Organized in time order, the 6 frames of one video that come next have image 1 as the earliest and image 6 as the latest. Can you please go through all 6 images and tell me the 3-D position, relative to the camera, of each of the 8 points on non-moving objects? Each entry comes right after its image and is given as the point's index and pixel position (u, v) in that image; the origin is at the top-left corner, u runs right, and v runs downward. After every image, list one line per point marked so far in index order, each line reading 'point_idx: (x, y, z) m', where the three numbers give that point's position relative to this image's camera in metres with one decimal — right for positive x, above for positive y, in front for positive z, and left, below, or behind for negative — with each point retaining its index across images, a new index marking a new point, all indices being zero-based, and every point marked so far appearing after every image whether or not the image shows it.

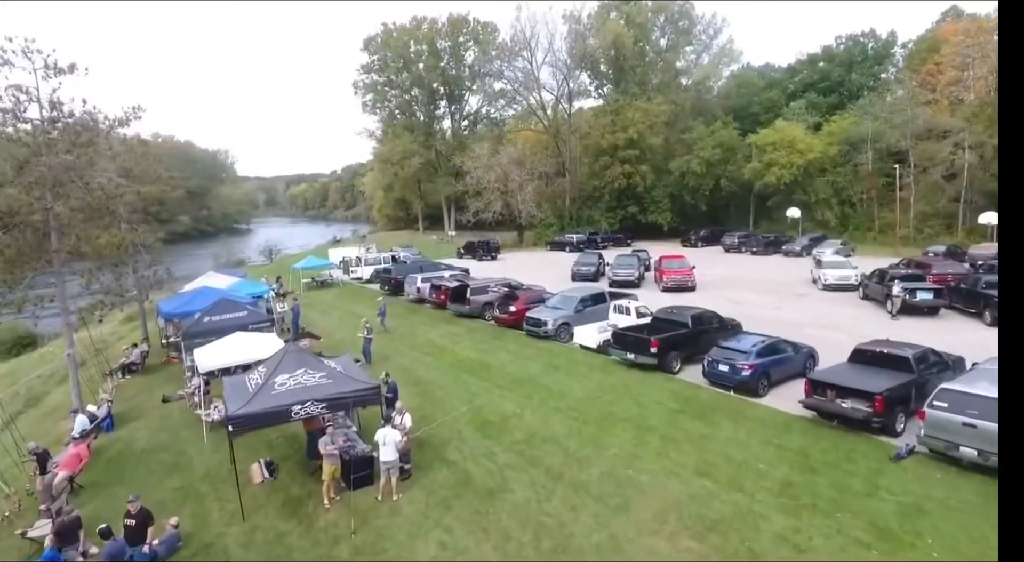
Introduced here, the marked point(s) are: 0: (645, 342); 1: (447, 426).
0: (+3.2, -1.5, +14.7) m
1: (-1.3, -2.8, +11.9) m
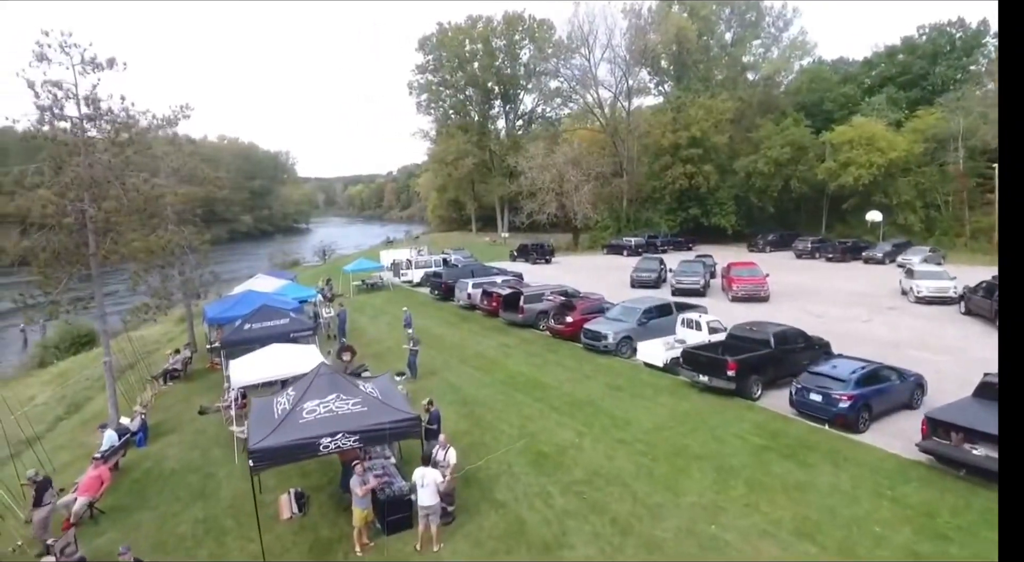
0: (+4.5, -1.8, +13.0) m
1: (-0.3, -3.1, +10.6) m
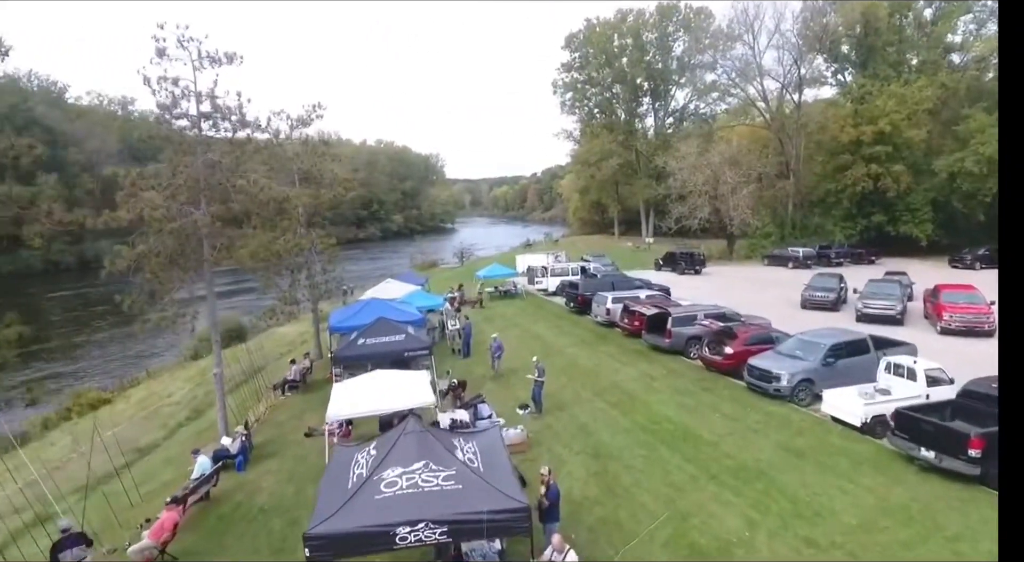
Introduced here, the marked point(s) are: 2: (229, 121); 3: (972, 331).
0: (+6.8, -2.4, +9.3) m
1: (+1.6, -3.5, +8.0) m
2: (-5.7, +3.2, +12.2) m
3: (+13.9, -1.5, +18.5) m
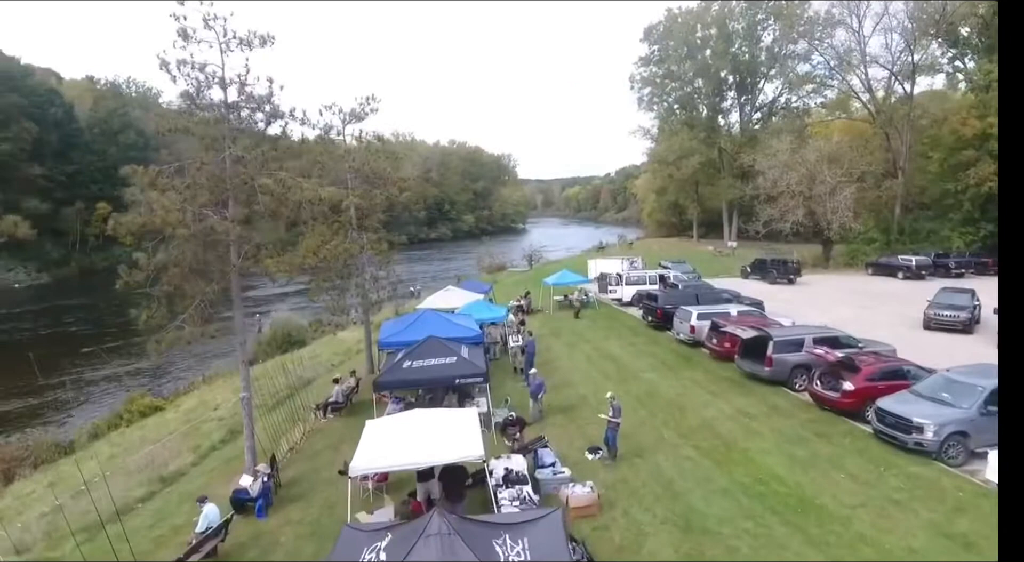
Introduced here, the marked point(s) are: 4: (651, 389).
0: (+7.6, -2.8, +6.4) m
1: (+2.2, -3.8, +5.8) m
2: (-4.4, +3.0, +10.7) m
3: (+15.7, -2.1, +14.7) m
4: (+3.3, -2.6, +14.5) m
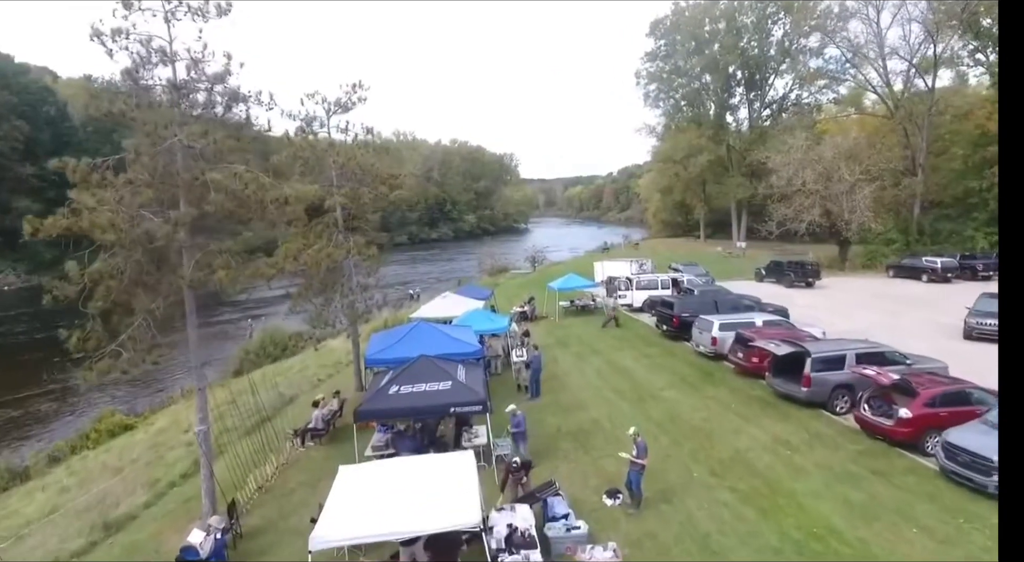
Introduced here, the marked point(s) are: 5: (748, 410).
0: (+7.6, -3.0, +4.7) m
1: (+2.3, -4.0, +4.1) m
2: (-4.4, +2.8, +9.1) m
3: (+15.8, -2.3, +13.0) m
4: (+3.4, -2.8, +12.9) m
5: (+4.9, -2.7, +12.7) m
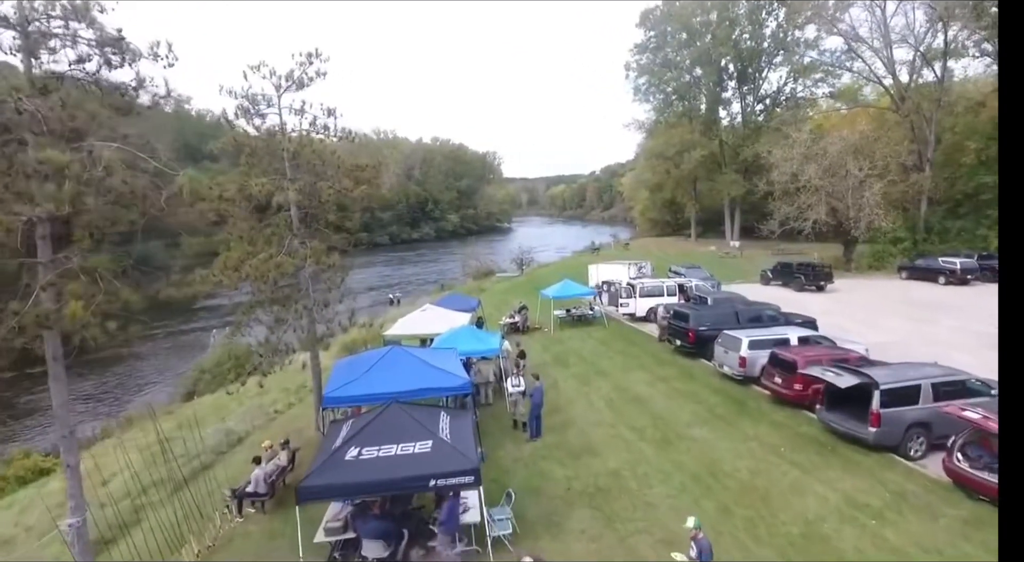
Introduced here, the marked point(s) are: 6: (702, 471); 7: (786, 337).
0: (+7.8, -3.2, +2.3) m
1: (+2.5, -4.3, +1.6) m
2: (-4.4, +2.5, +6.4) m
3: (+15.7, -2.5, +10.8) m
4: (+3.3, -3.0, +10.3) m
5: (+4.9, -3.0, +10.2) m
6: (+3.0, -3.1, +9.9) m
7: (+6.4, -1.3, +14.2) m
